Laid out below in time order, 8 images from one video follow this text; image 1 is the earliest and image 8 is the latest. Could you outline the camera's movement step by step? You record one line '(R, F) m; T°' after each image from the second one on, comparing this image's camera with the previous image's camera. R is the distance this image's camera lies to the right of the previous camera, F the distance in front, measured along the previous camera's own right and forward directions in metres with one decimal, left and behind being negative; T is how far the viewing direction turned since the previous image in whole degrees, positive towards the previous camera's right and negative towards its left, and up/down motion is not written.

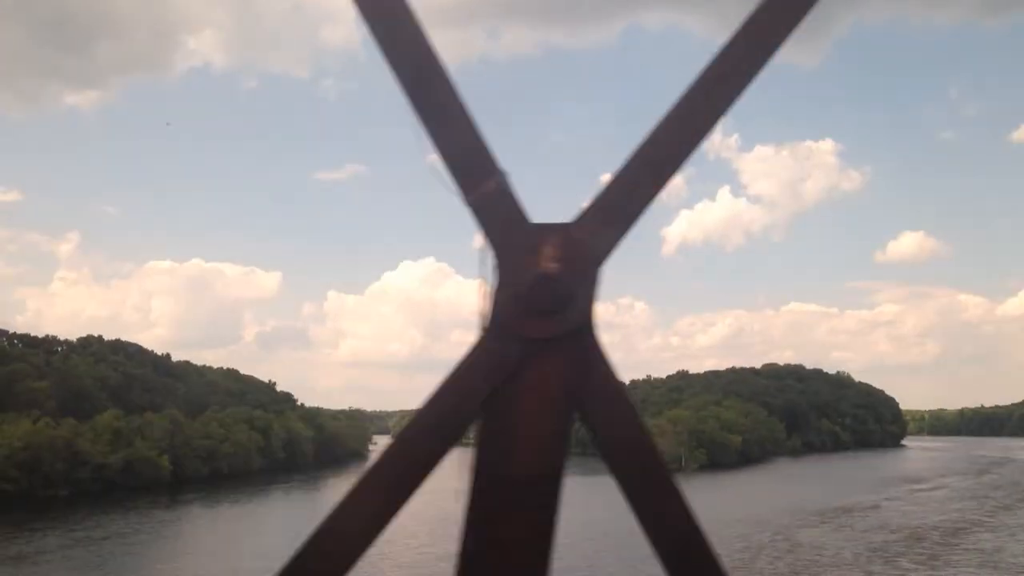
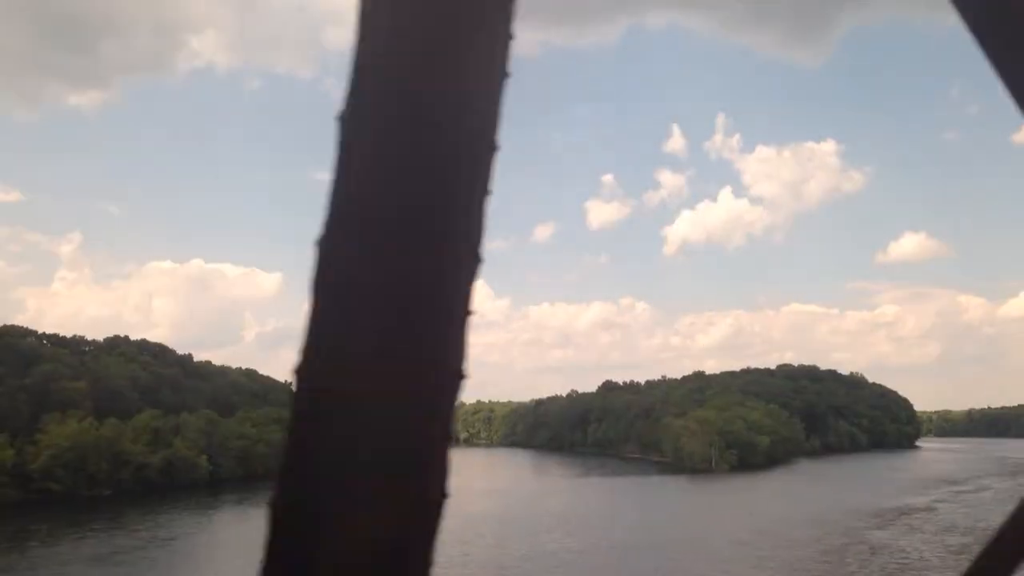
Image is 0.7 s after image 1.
(-2.7, +0.1) m; 0°
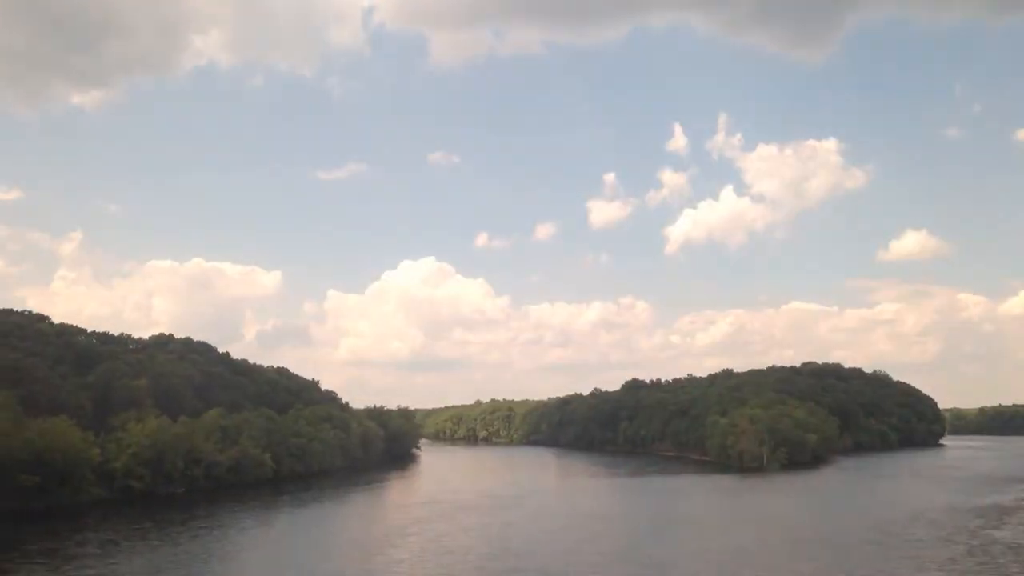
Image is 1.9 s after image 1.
(-4.6, +0.1) m; 0°
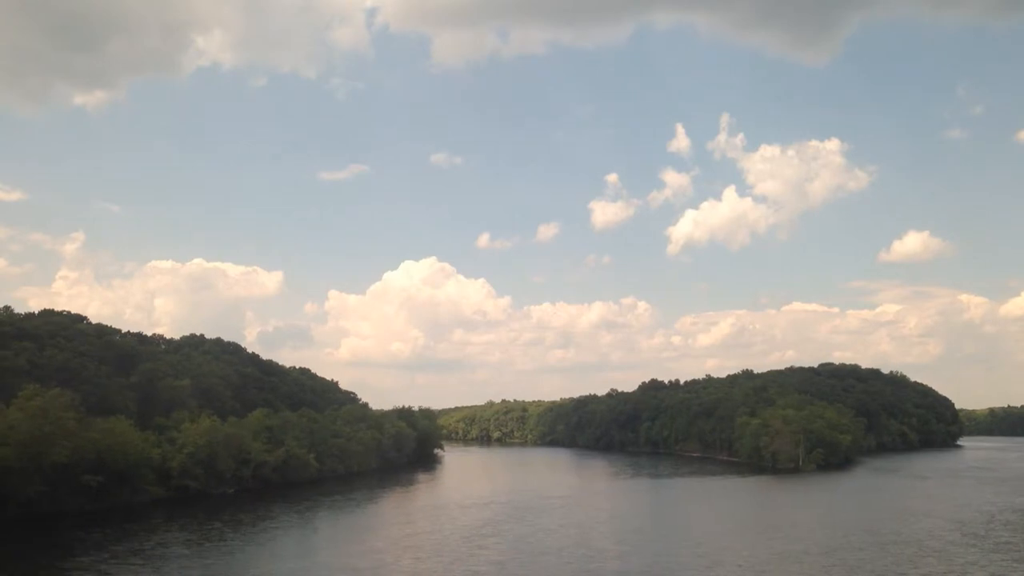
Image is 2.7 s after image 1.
(-3.1, 0.0) m; 0°
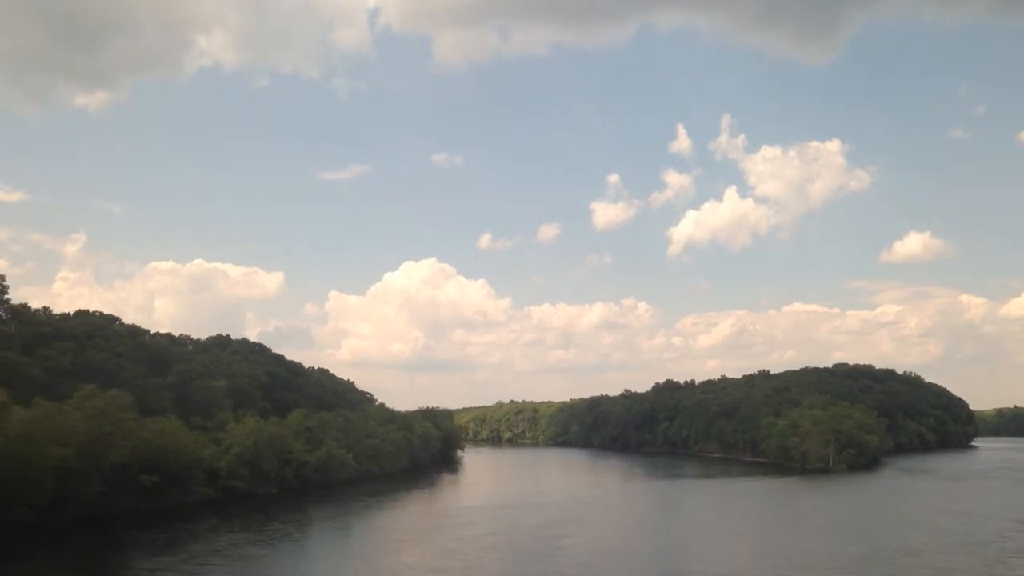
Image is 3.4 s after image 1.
(-2.7, +0.1) m; 0°
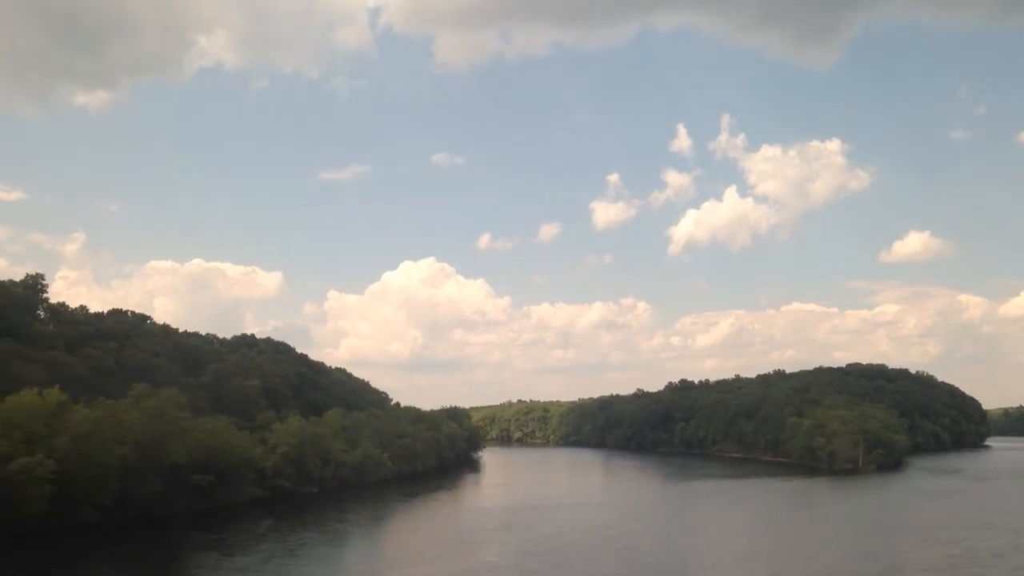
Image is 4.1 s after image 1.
(-2.7, 0.0) m; 0°
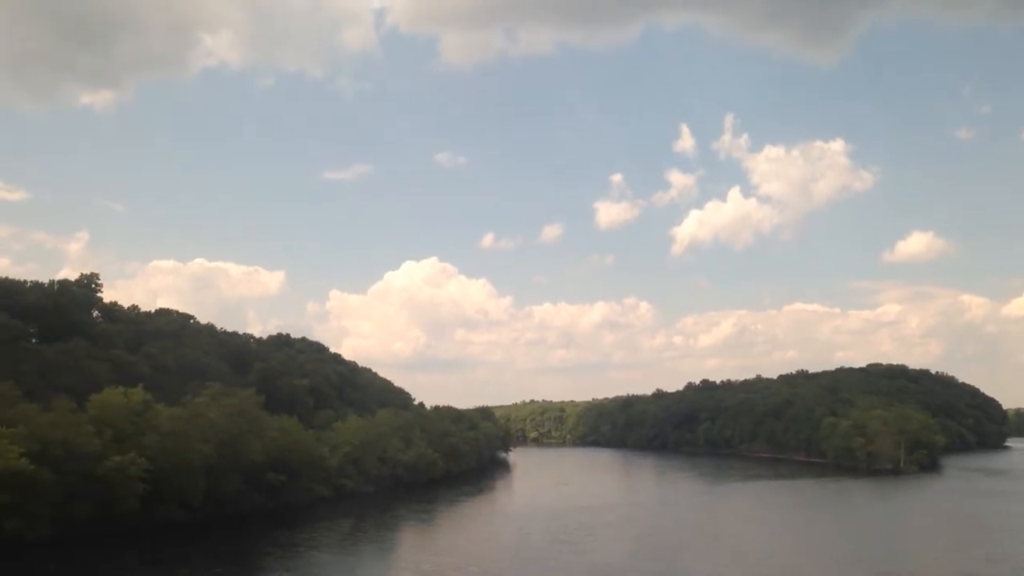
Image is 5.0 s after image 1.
(-3.5, 0.0) m; 0°
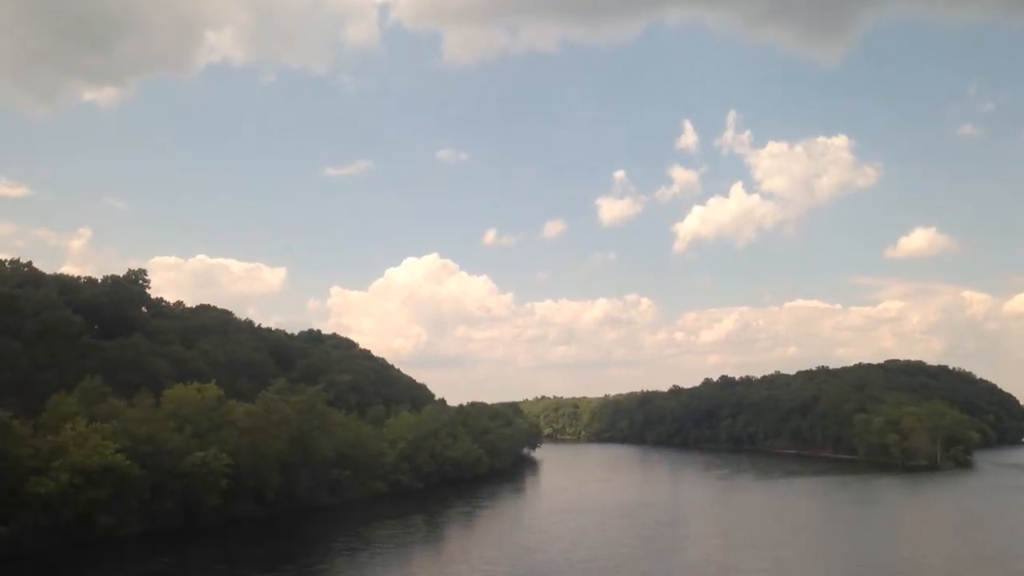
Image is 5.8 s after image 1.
(-3.1, +0.1) m; 0°
